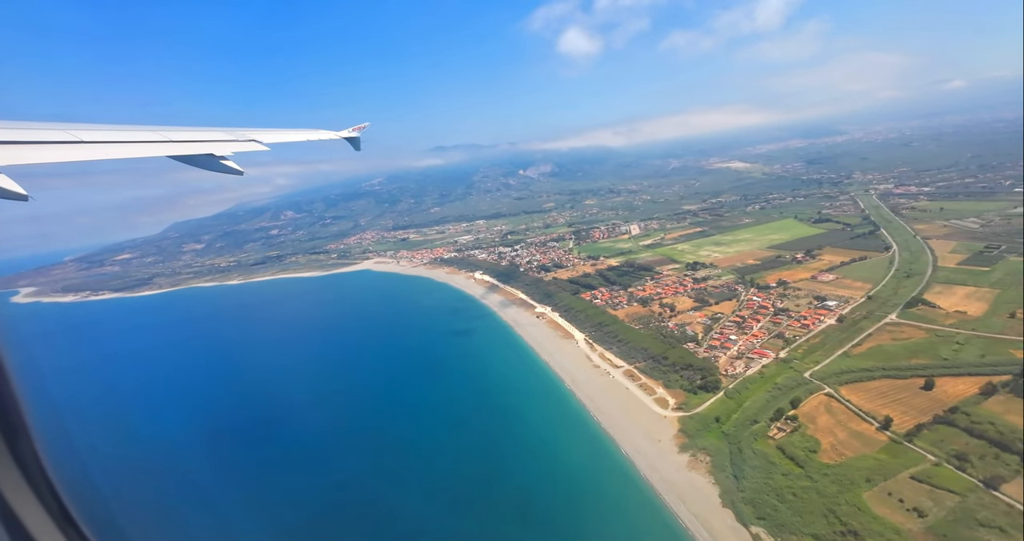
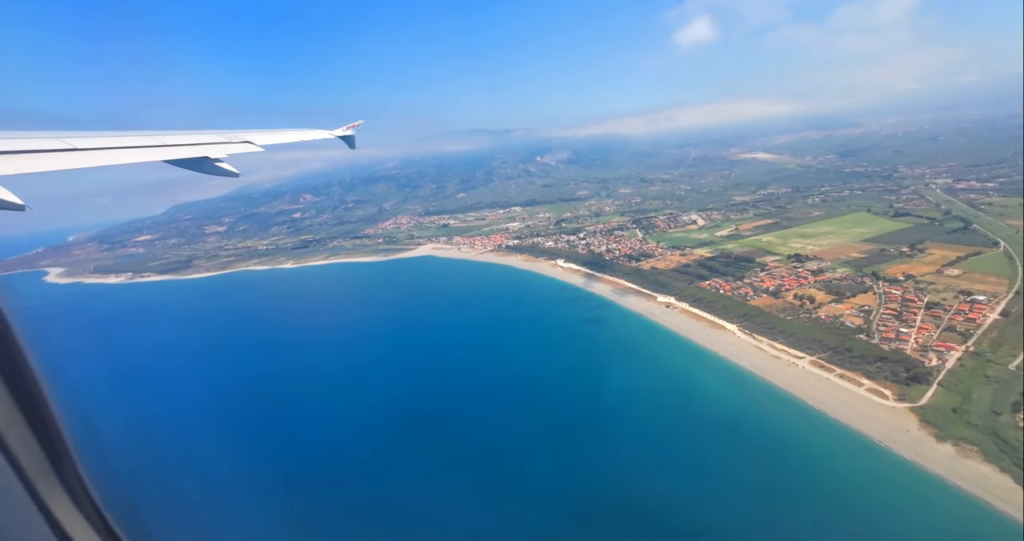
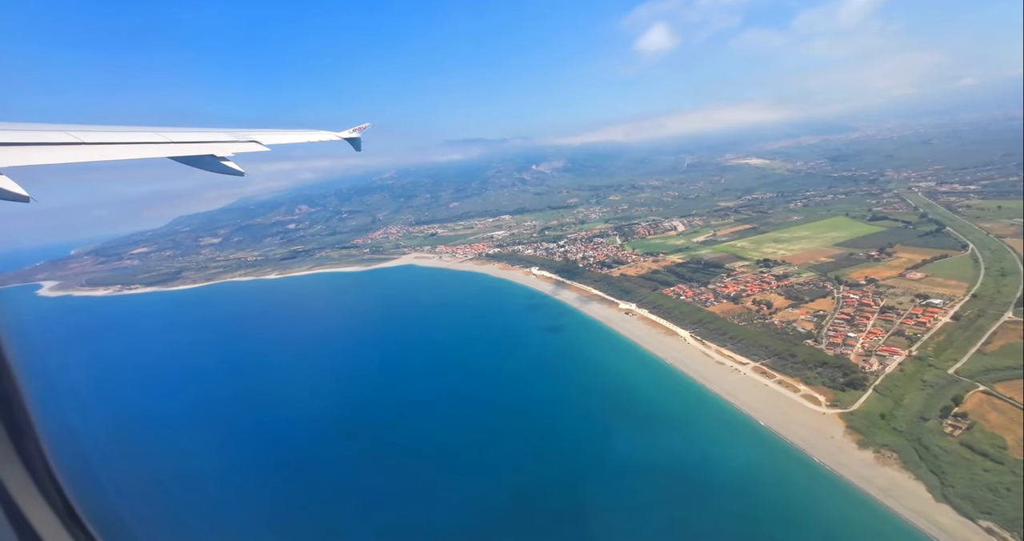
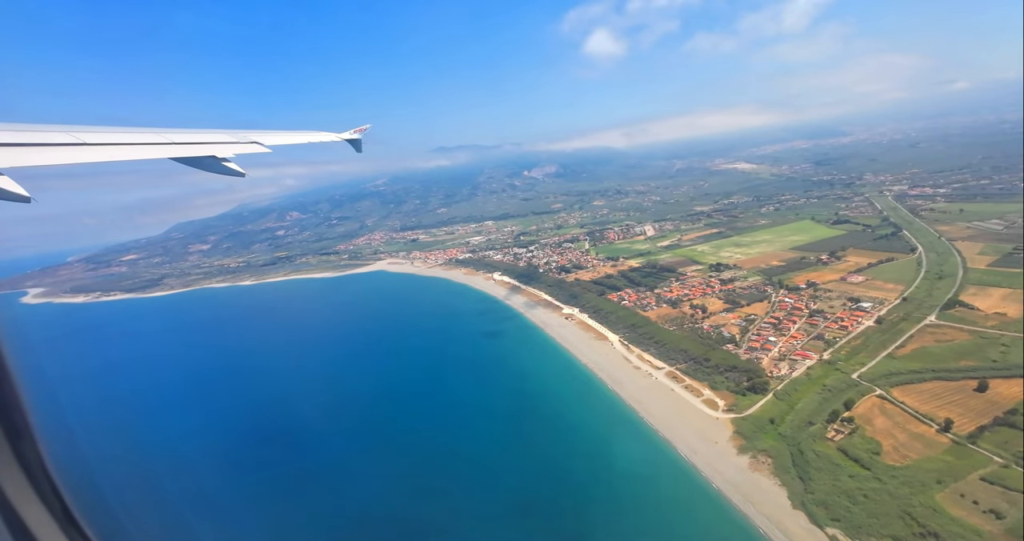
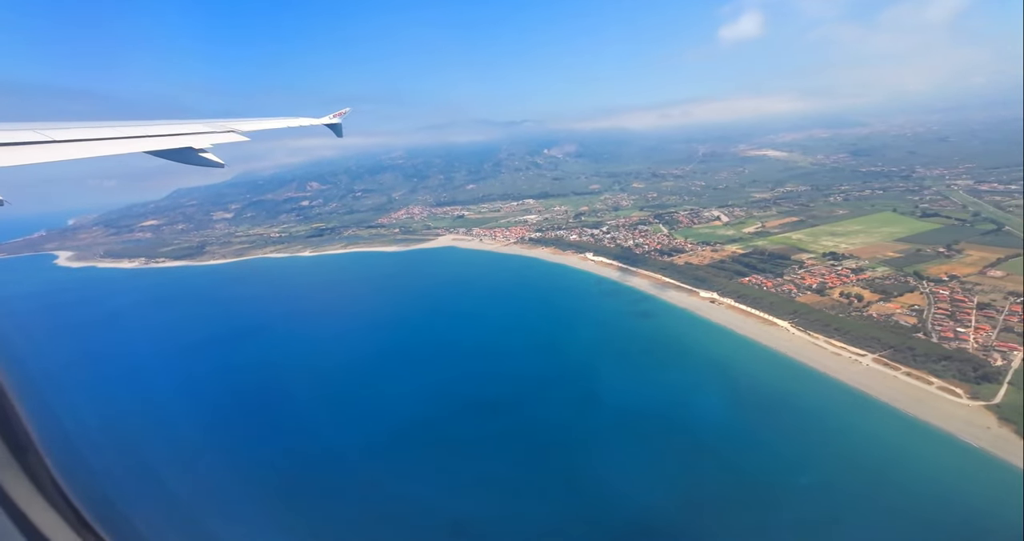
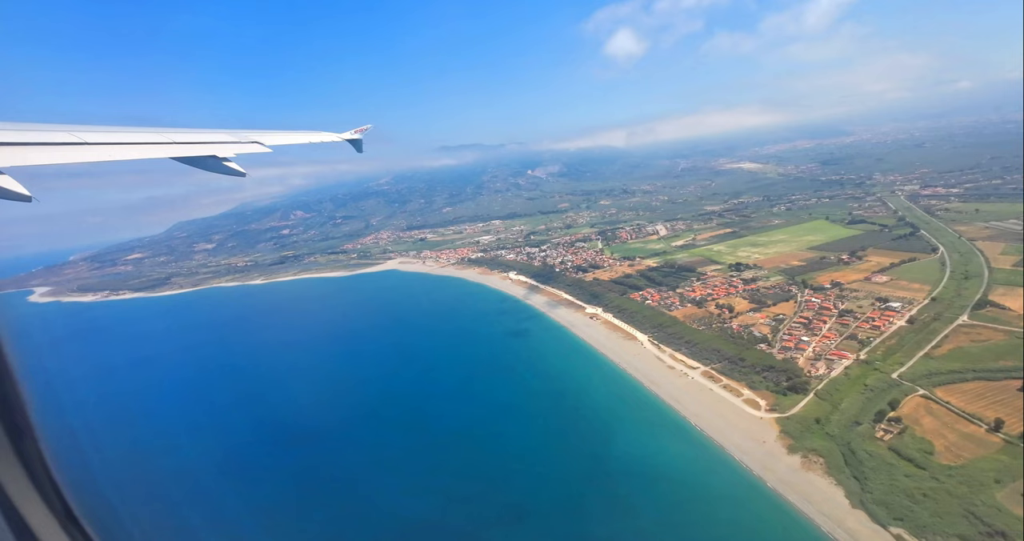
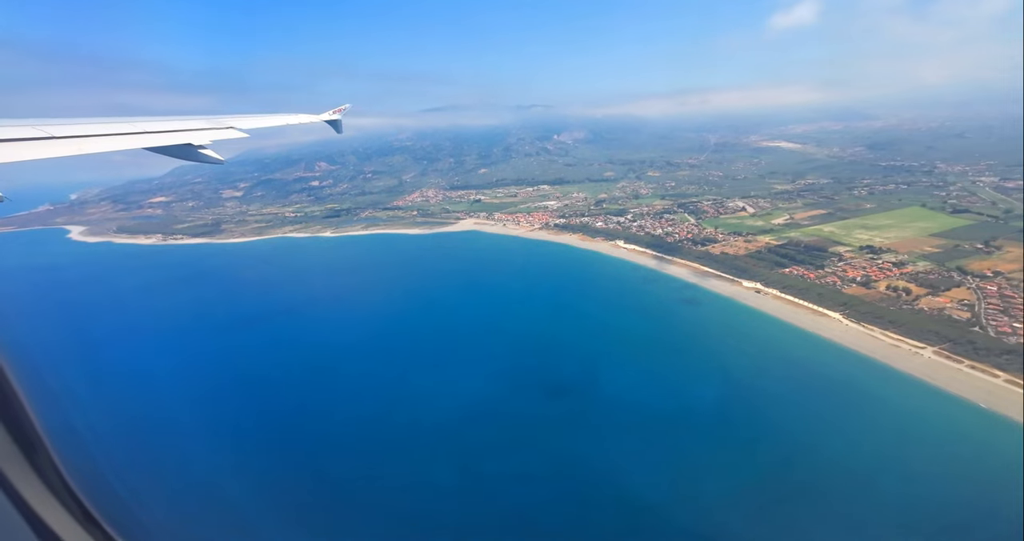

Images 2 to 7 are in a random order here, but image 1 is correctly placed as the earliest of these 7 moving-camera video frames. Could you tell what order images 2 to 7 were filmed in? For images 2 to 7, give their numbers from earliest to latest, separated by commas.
4, 6, 3, 2, 5, 7
